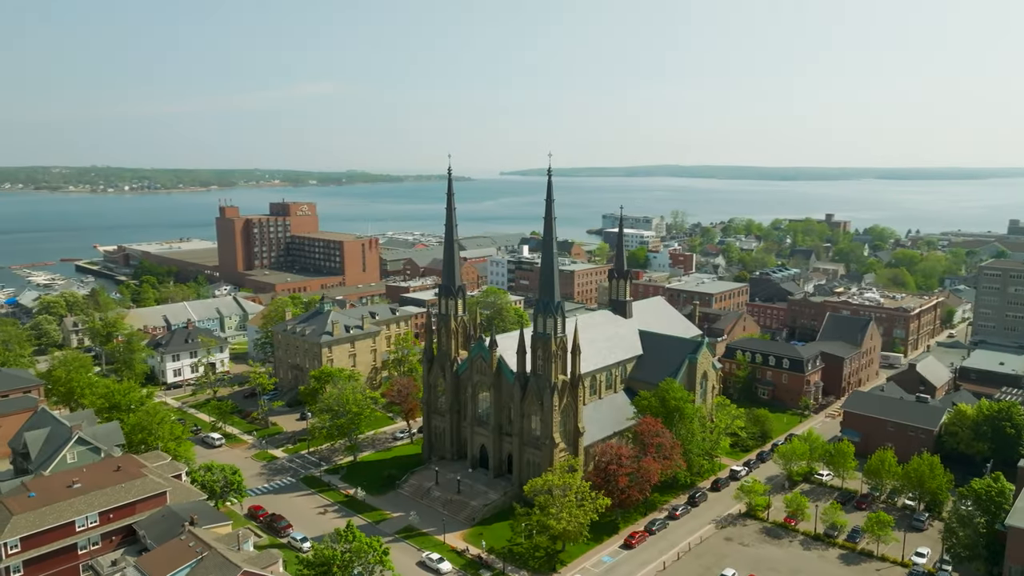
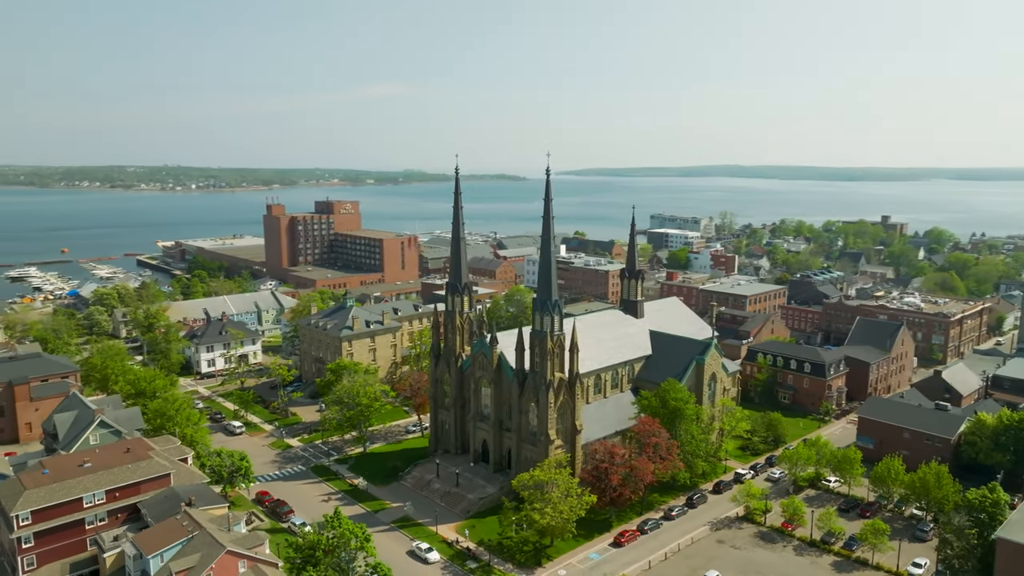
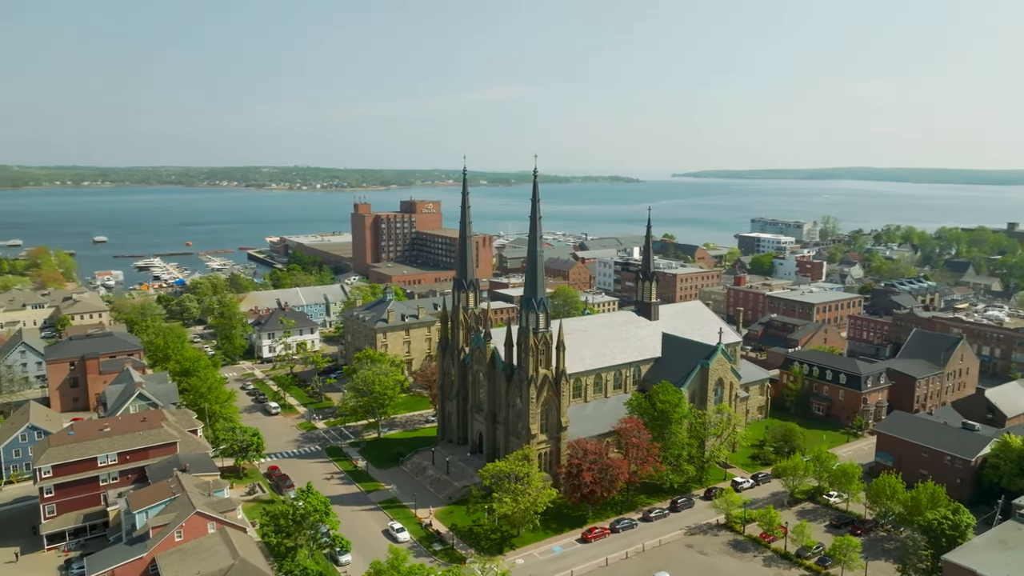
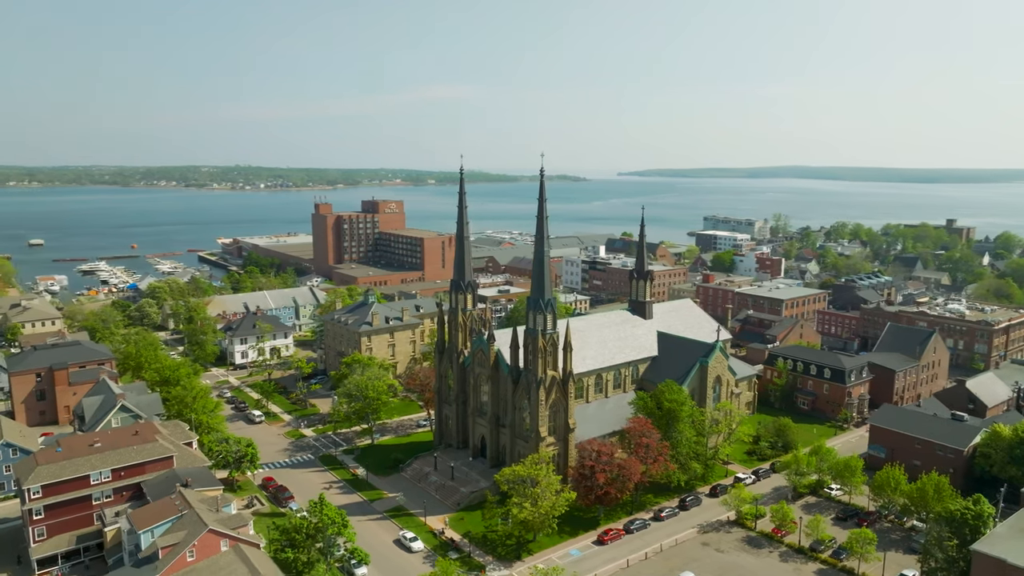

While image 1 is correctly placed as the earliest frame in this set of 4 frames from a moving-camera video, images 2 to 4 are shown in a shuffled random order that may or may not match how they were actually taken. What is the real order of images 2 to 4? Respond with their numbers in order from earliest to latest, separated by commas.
2, 4, 3
